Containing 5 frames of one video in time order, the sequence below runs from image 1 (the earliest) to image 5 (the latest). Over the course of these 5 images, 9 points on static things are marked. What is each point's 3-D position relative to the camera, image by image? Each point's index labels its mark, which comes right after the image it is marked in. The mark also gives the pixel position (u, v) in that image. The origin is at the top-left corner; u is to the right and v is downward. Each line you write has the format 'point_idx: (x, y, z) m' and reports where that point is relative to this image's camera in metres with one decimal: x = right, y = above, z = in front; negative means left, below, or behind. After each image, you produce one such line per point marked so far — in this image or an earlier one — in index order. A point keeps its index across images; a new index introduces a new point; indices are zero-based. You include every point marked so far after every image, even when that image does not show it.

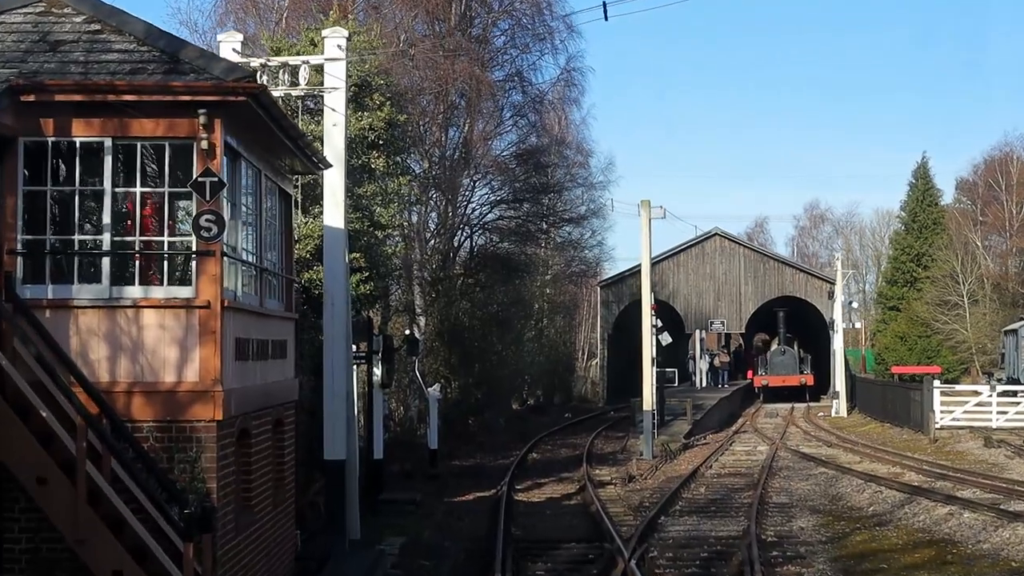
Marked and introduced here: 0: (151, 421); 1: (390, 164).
0: (-1.9, -0.7, +8.2) m
1: (-1.4, +1.4, +17.2) m
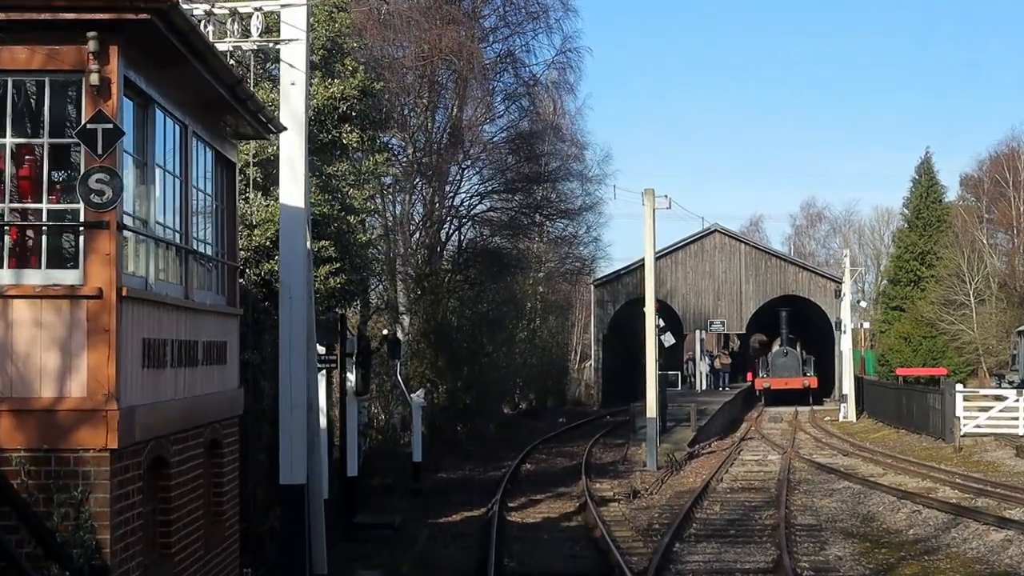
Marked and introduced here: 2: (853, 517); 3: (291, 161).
0: (-2.0, -0.6, +6.1) m
1: (-1.5, +1.5, +15.1) m
2: (+3.7, -2.5, +16.9) m
3: (-1.5, +0.9, +10.7) m
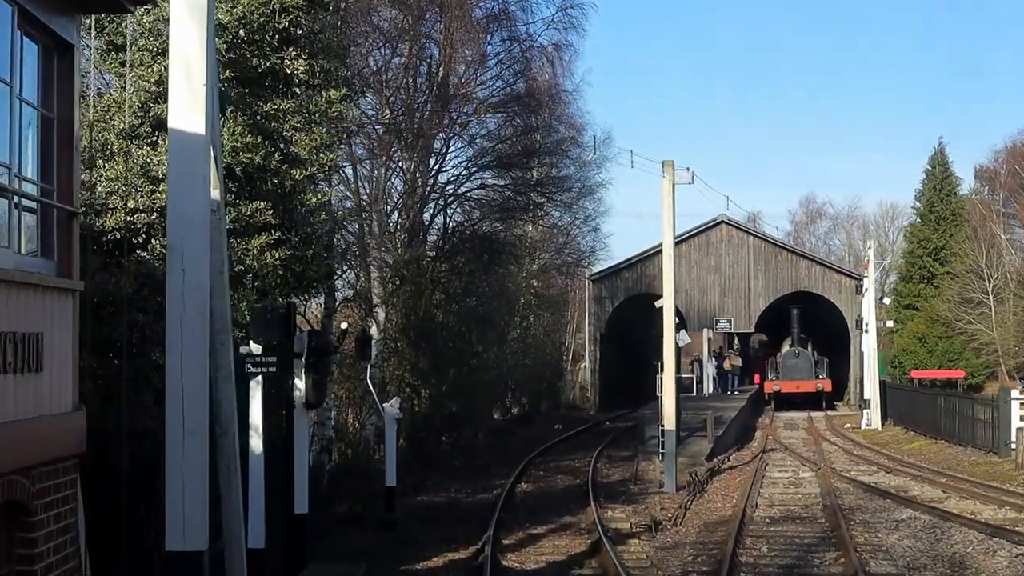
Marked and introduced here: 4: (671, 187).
0: (-1.9, -0.5, +2.6) m
1: (-1.5, +1.6, +11.6) m
2: (+3.7, -2.4, +13.4) m
3: (-1.5, +1.0, +7.1) m
4: (+2.0, +1.3, +19.6) m
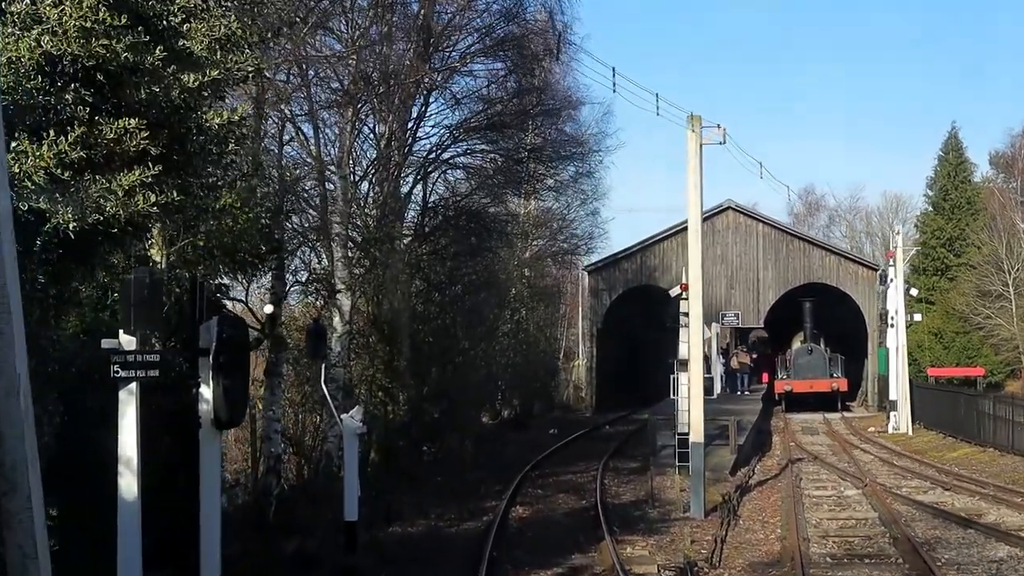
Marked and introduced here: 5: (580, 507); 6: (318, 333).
0: (-1.8, -0.3, -0.9) m
1: (-1.5, +1.8, +8.1) m
2: (+3.7, -2.2, +10.0) m
3: (-1.5, +1.2, +3.7) m
4: (+2.0, +1.5, +16.2) m
5: (+0.8, -2.4, +17.2) m
6: (-1.6, -0.4, +12.3) m
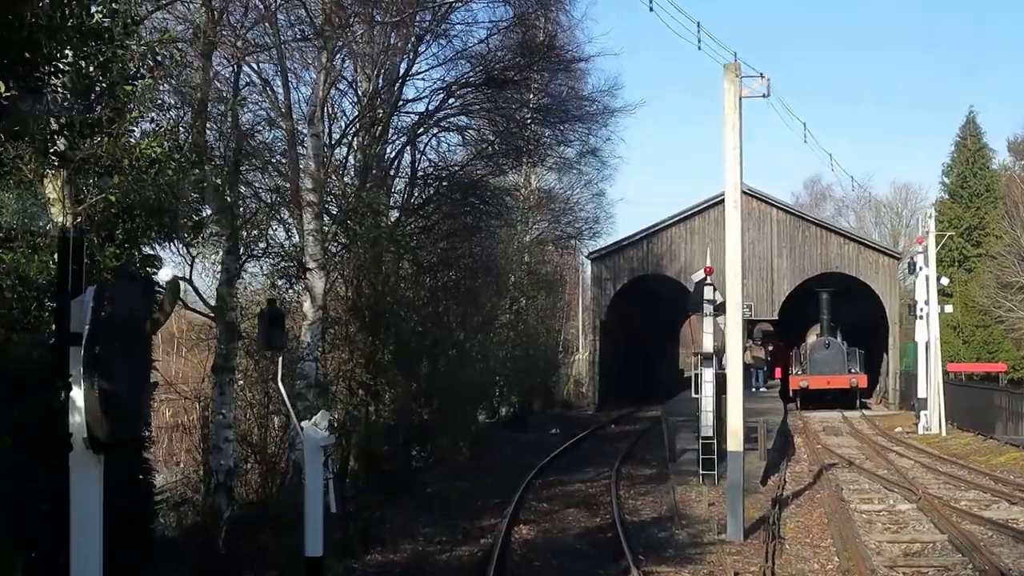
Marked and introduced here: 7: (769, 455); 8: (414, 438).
0: (-1.7, -0.2, -3.5) m
1: (-1.4, +1.9, +5.5) m
2: (+3.7, -2.1, +7.4) m
3: (-1.4, +1.3, +1.1) m
4: (+2.0, +1.7, +13.6) m
5: (+0.8, -2.3, +14.6) m
6: (-1.5, -0.2, +9.8) m
7: (+3.4, -2.1, +19.9) m
8: (-1.1, -1.7, +17.6) m
